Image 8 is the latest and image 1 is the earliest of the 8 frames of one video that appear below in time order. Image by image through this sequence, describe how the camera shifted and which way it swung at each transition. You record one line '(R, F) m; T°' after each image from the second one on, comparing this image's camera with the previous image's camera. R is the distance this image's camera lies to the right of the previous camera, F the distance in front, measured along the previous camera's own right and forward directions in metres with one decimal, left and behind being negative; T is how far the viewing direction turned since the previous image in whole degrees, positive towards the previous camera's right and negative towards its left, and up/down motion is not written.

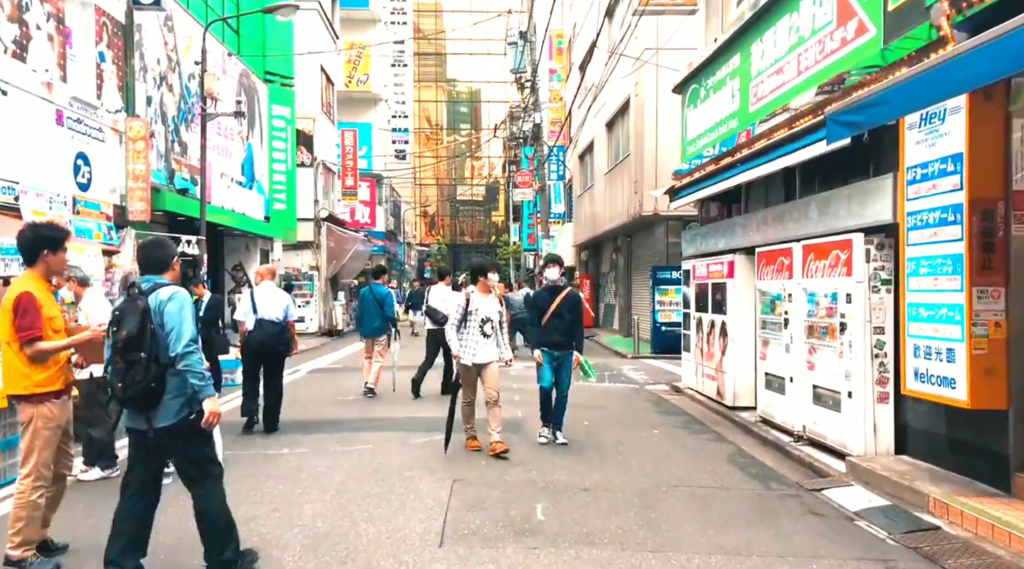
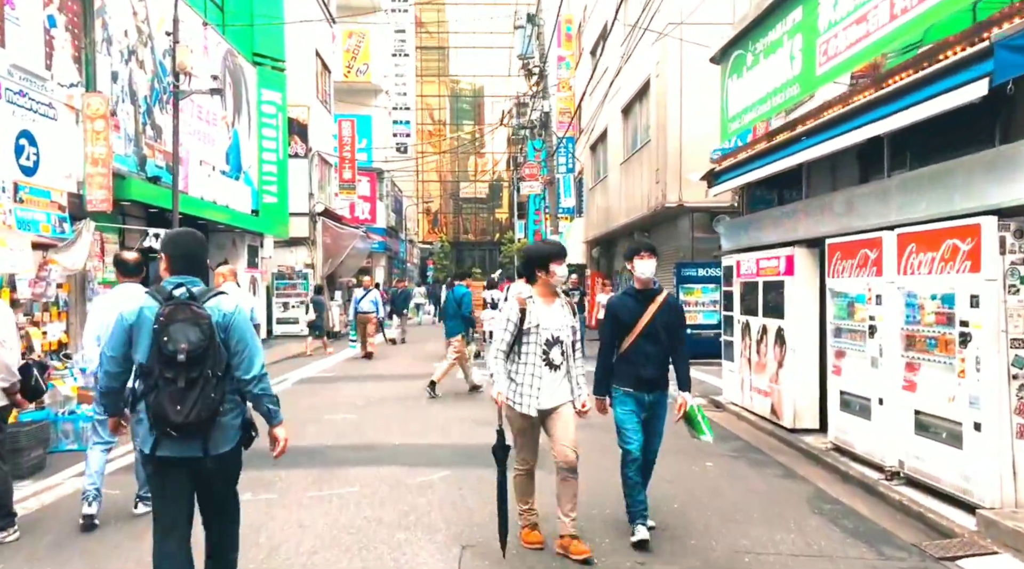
(-0.1, +1.6) m; 0°
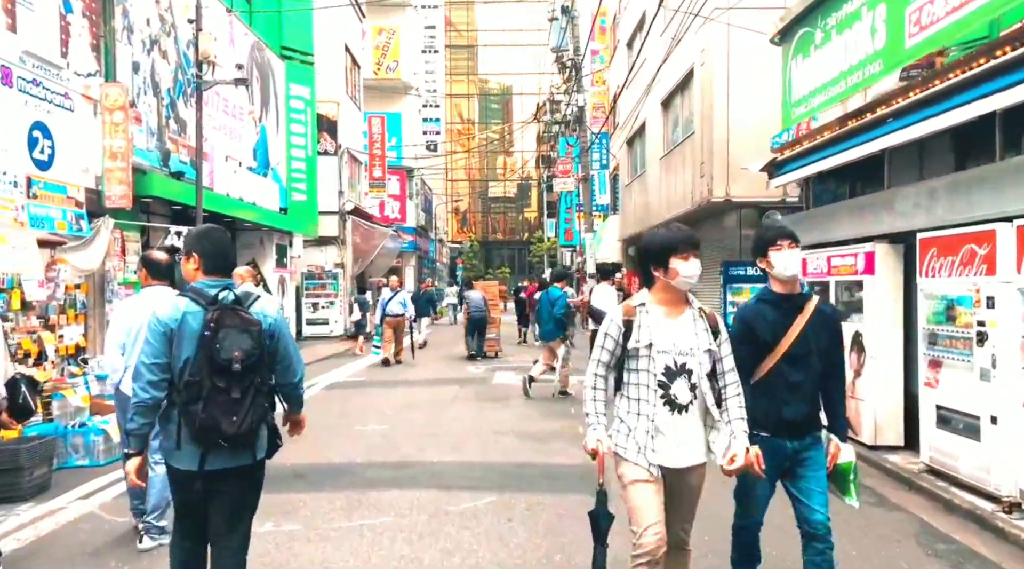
(-0.2, +0.8) m; -2°
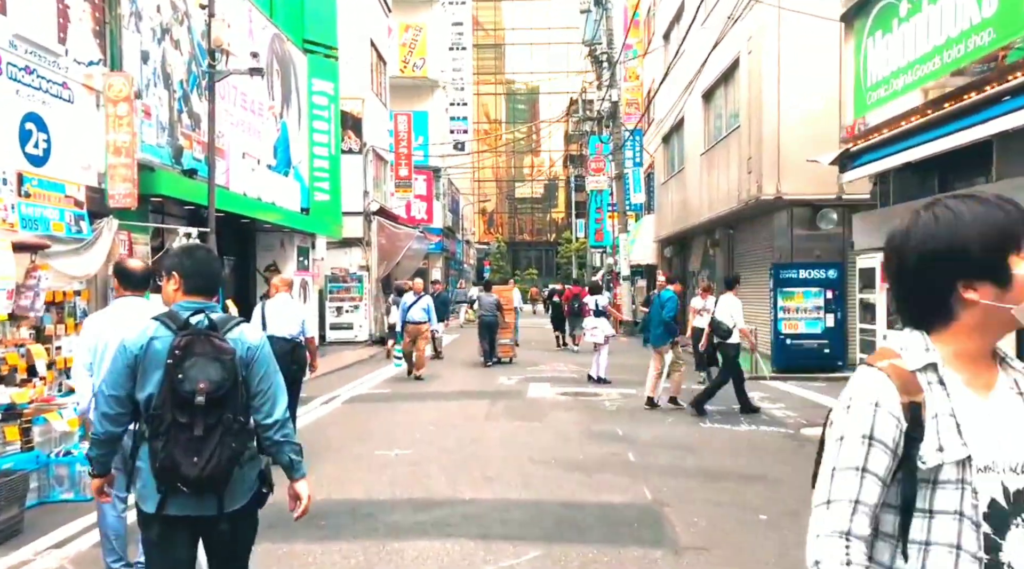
(-0.1, +1.0) m; -2°
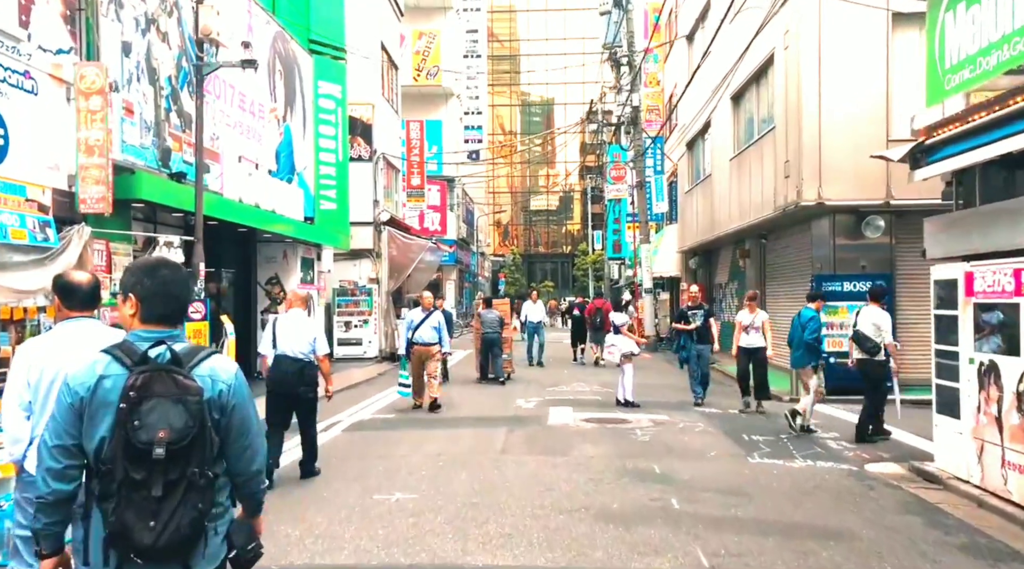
(-0.1, +1.2) m; -1°
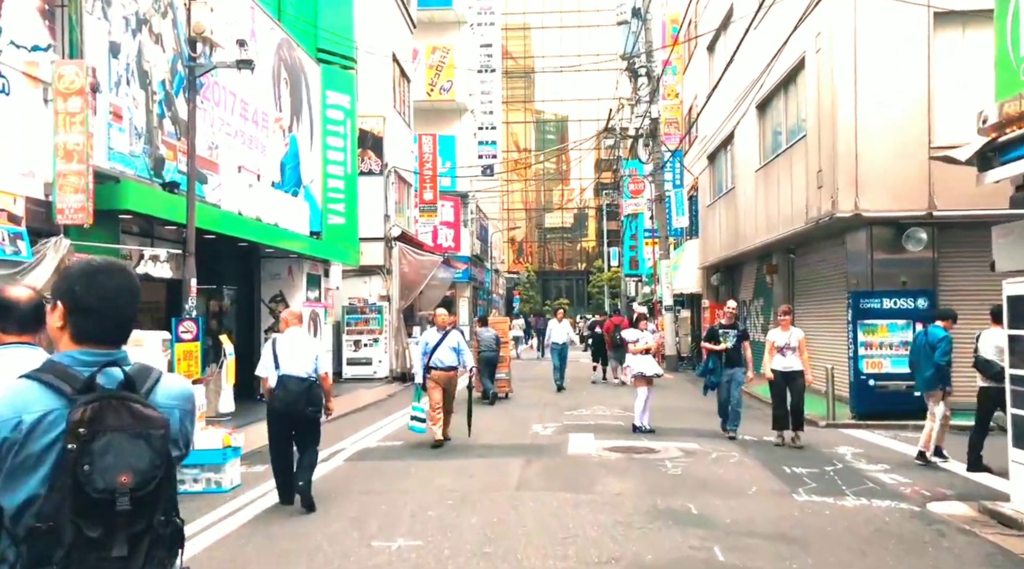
(0.0, +0.8) m; -1°
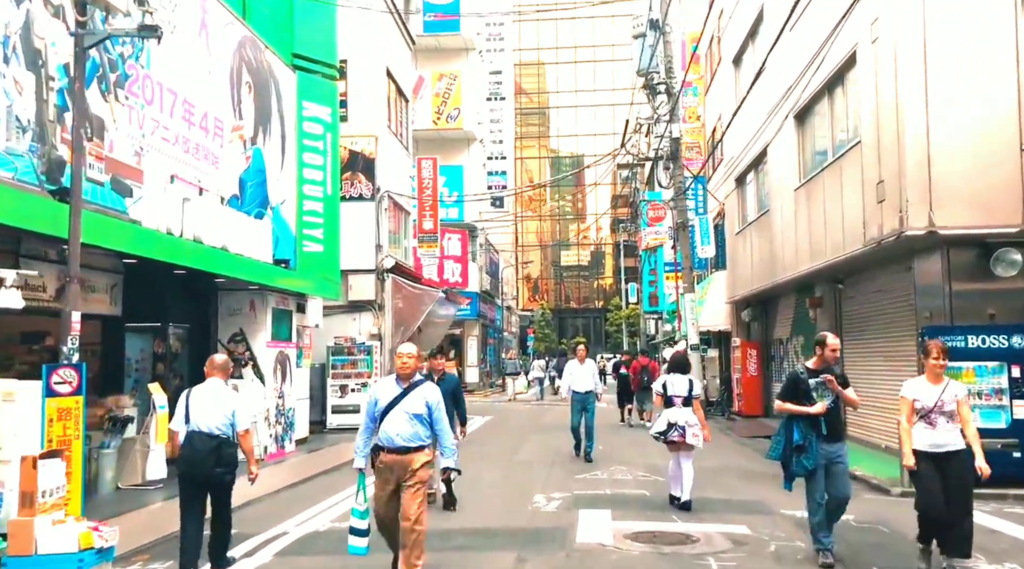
(+0.3, +2.4) m; -1°
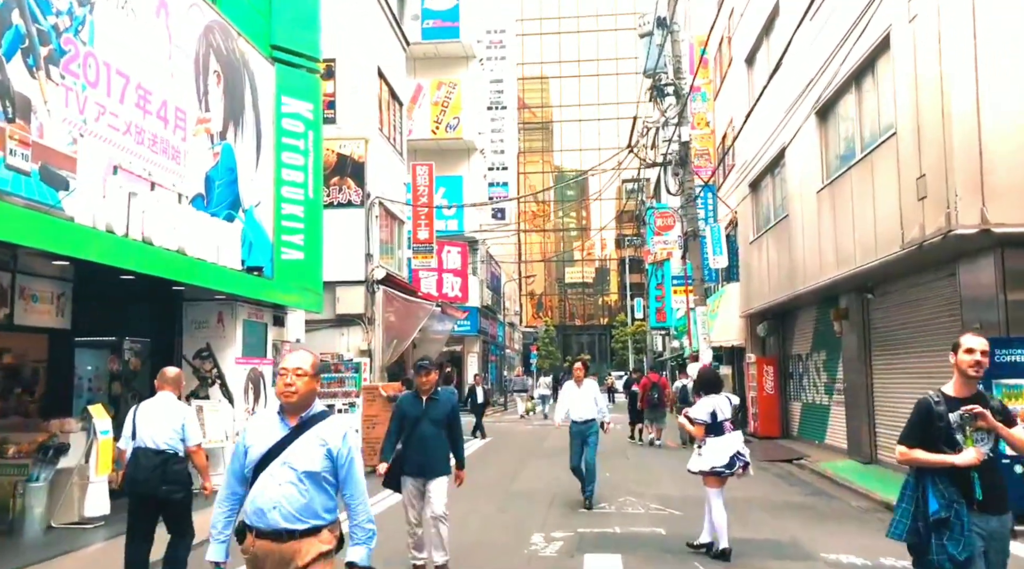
(+0.1, +1.3) m; 0°
